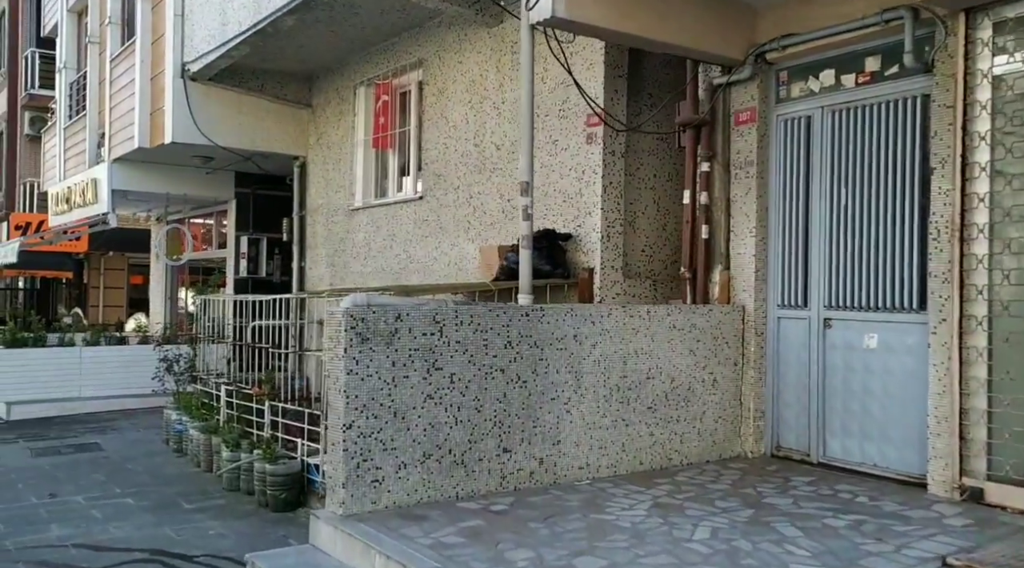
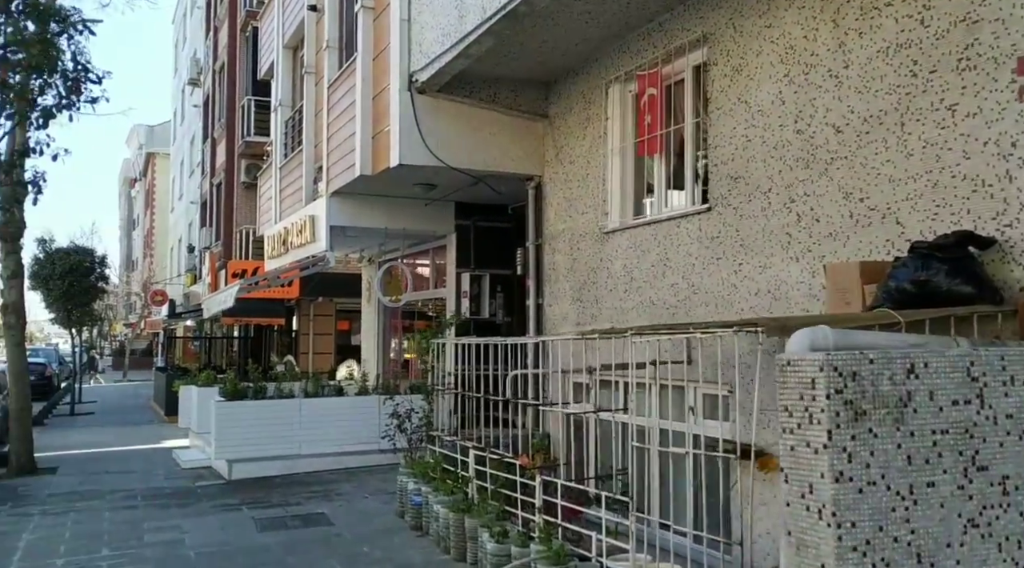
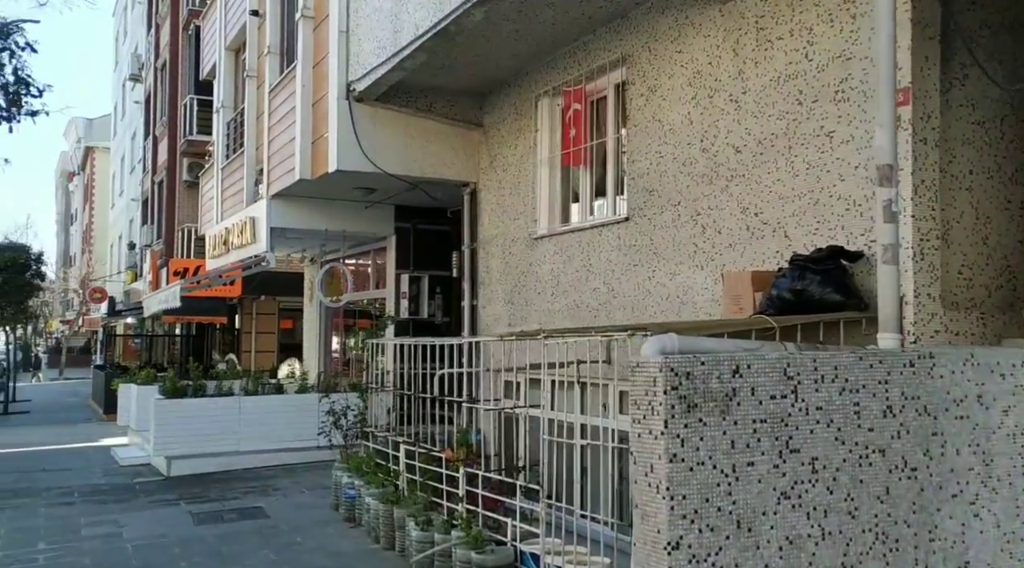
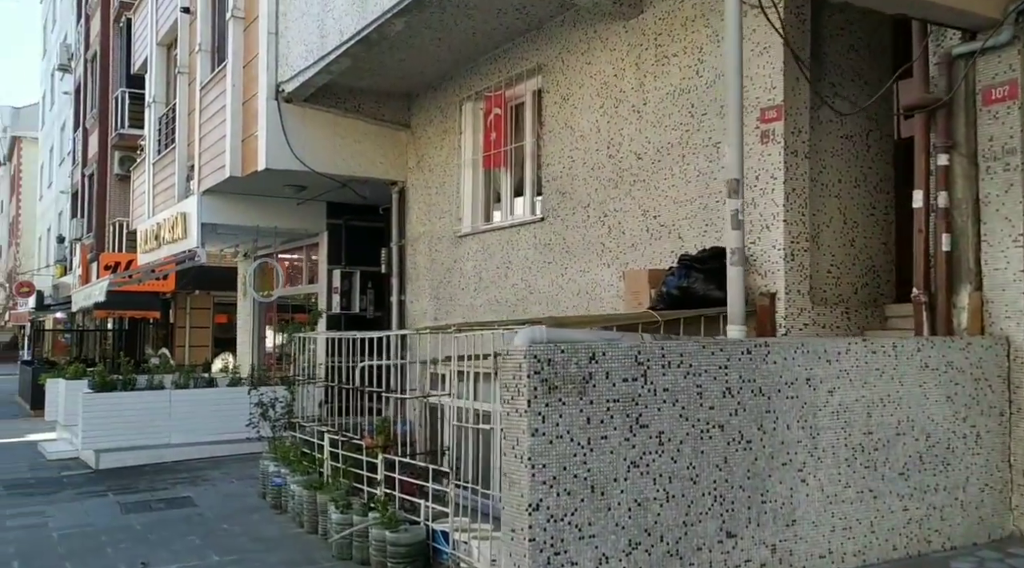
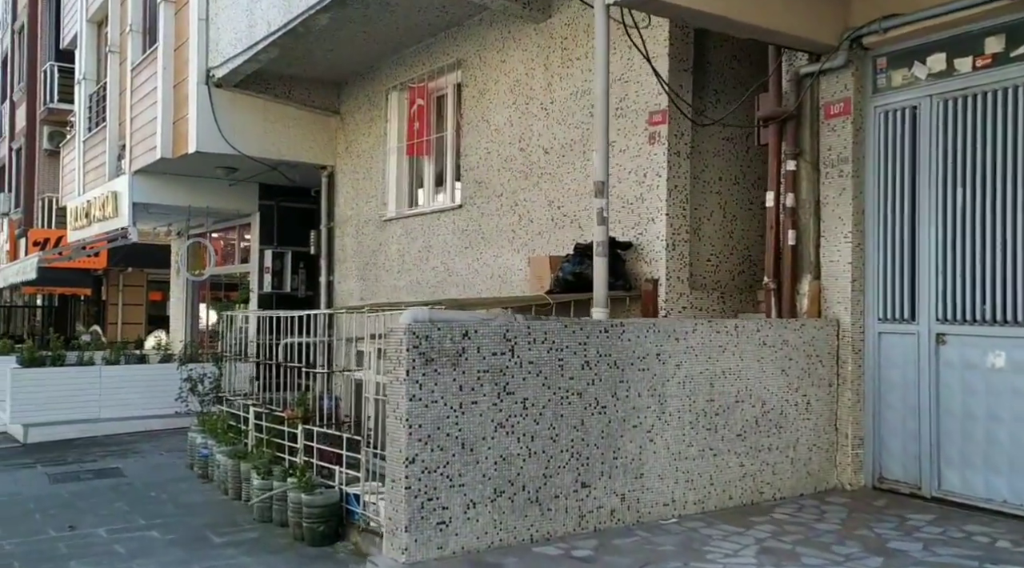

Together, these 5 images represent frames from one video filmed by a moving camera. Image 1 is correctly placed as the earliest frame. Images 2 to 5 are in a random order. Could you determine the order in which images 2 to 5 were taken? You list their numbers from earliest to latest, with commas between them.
5, 4, 3, 2
